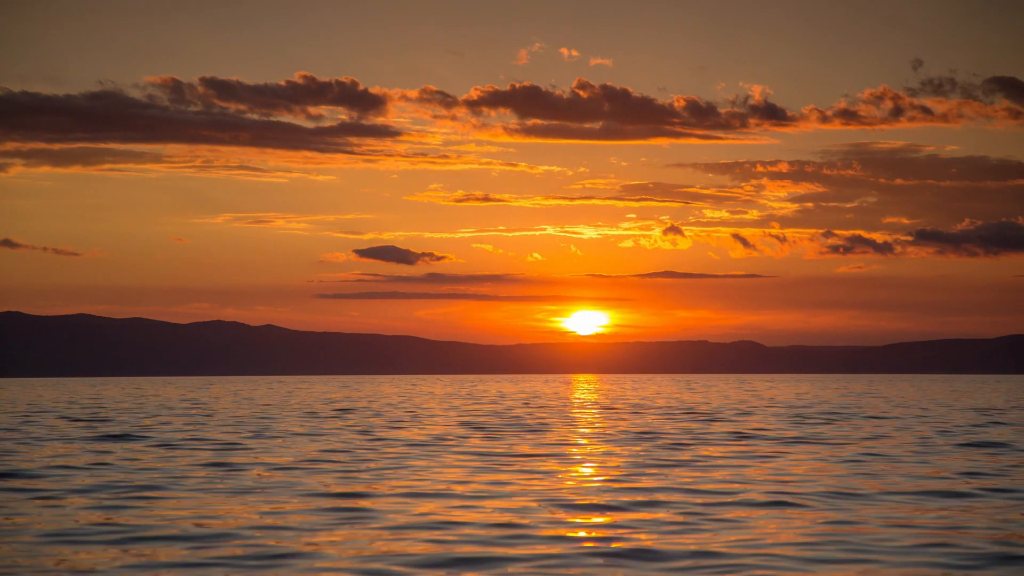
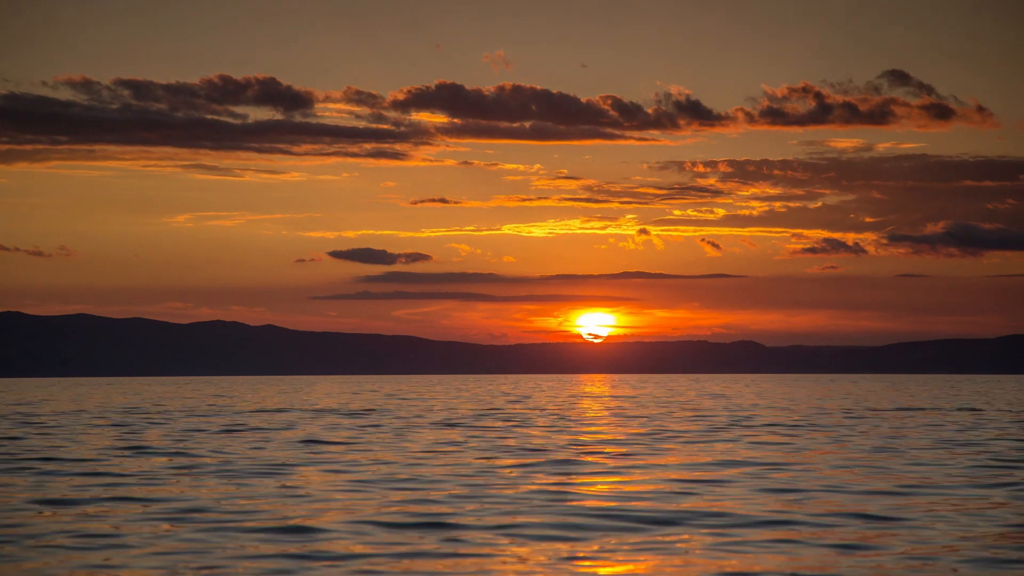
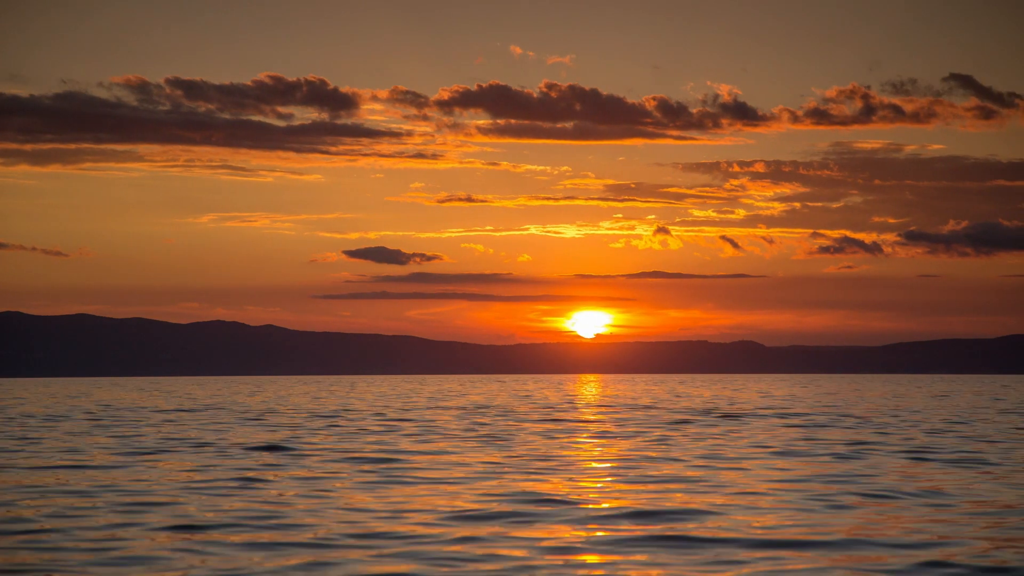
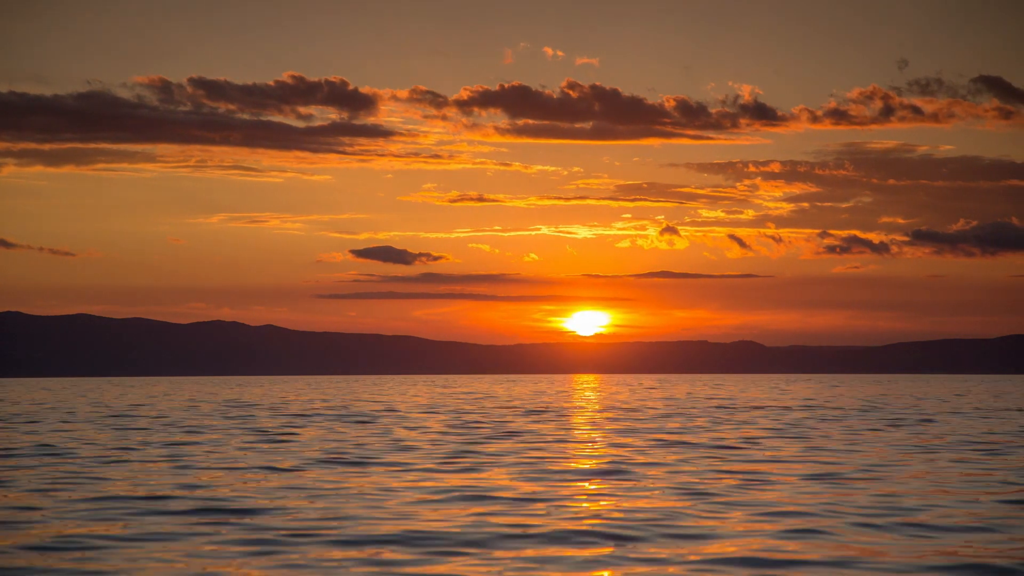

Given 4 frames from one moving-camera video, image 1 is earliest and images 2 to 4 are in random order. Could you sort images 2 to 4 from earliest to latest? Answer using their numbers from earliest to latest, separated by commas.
4, 3, 2
